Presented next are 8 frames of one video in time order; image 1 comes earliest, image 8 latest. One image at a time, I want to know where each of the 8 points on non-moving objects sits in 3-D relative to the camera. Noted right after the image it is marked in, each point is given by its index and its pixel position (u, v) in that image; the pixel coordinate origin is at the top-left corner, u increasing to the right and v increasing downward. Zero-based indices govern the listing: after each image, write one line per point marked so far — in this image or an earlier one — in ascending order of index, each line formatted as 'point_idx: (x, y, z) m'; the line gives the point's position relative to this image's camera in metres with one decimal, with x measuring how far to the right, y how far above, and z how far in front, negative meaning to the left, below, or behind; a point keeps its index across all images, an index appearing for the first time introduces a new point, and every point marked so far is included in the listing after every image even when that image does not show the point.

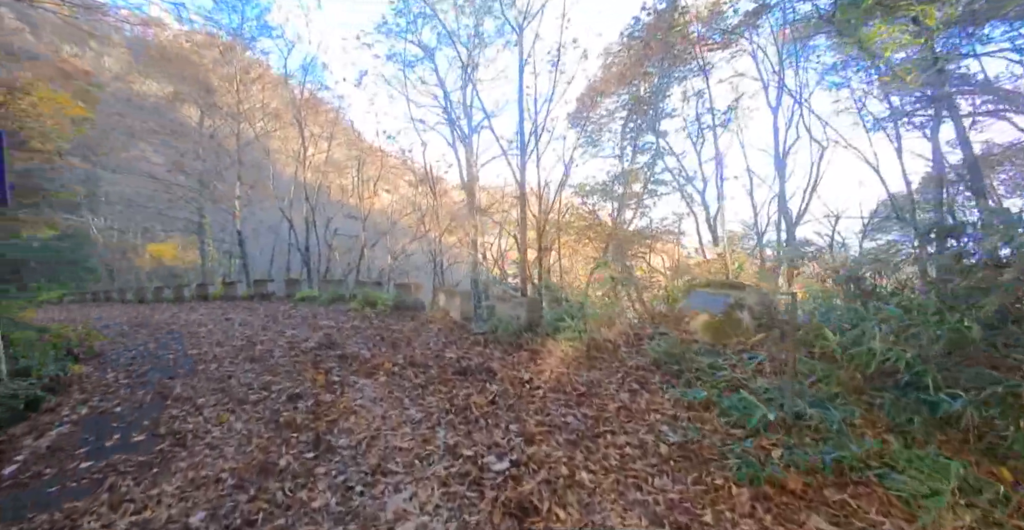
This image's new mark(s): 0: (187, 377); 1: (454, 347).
0: (-3.7, -1.3, +4.8) m
1: (-0.7, -1.0, +5.3) m
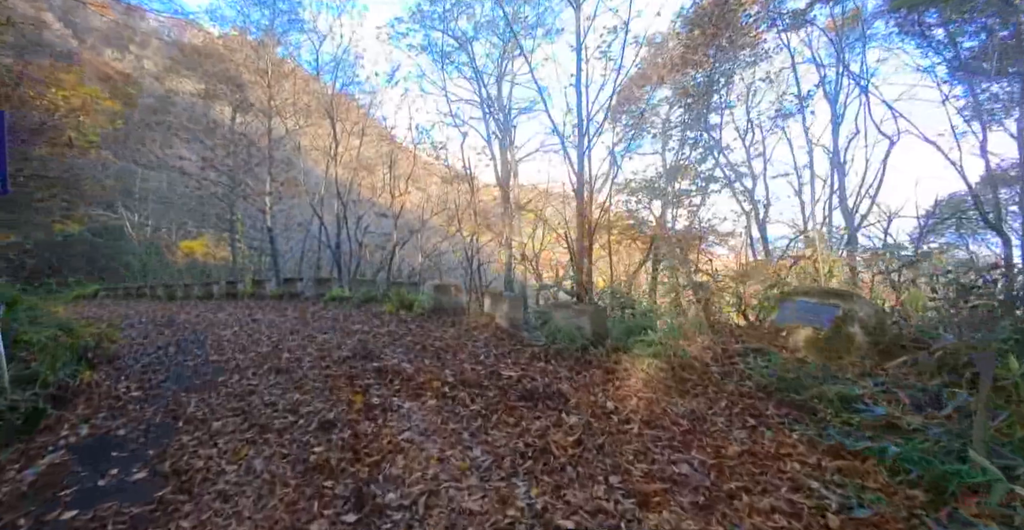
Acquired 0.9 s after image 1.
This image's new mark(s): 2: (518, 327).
0: (-3.0, -1.2, +4.1) m
1: (0.0, -1.0, +4.5) m
2: (+0.1, -0.9, +6.0) m
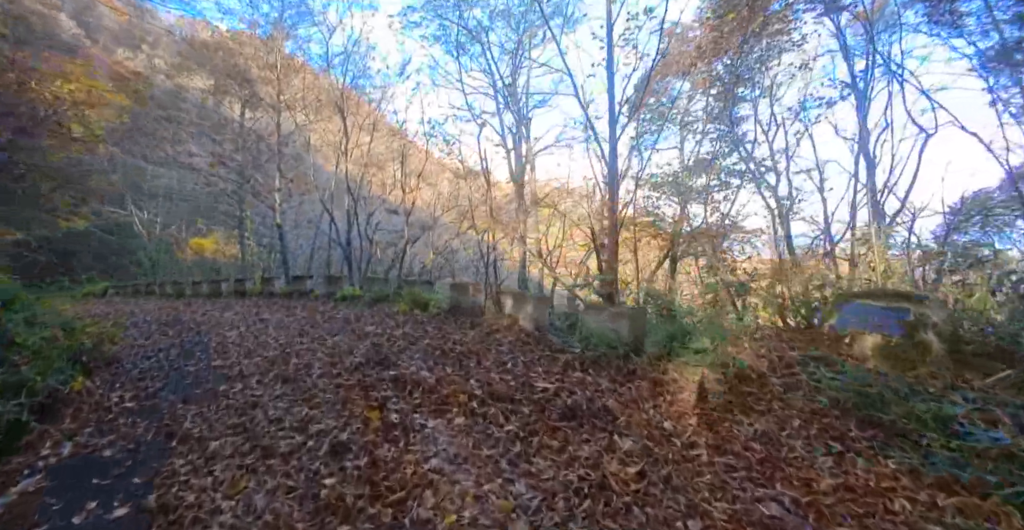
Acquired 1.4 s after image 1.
0: (-2.7, -1.2, +3.7) m
1: (+0.3, -1.0, +4.1) m
2: (+0.4, -0.9, +5.5) m
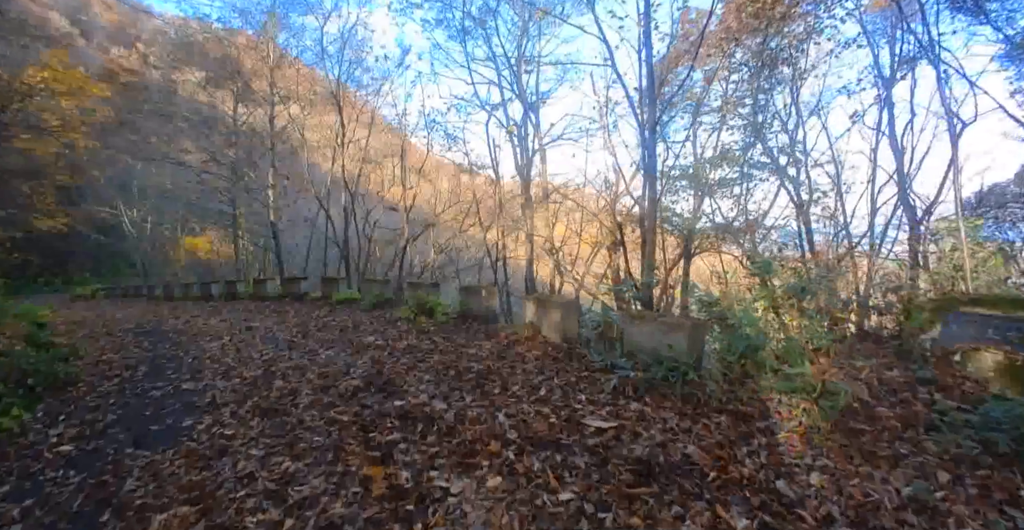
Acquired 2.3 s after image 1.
0: (-2.4, -1.3, +2.9) m
1: (+0.6, -1.0, +3.3) m
2: (+0.7, -0.9, +4.7) m
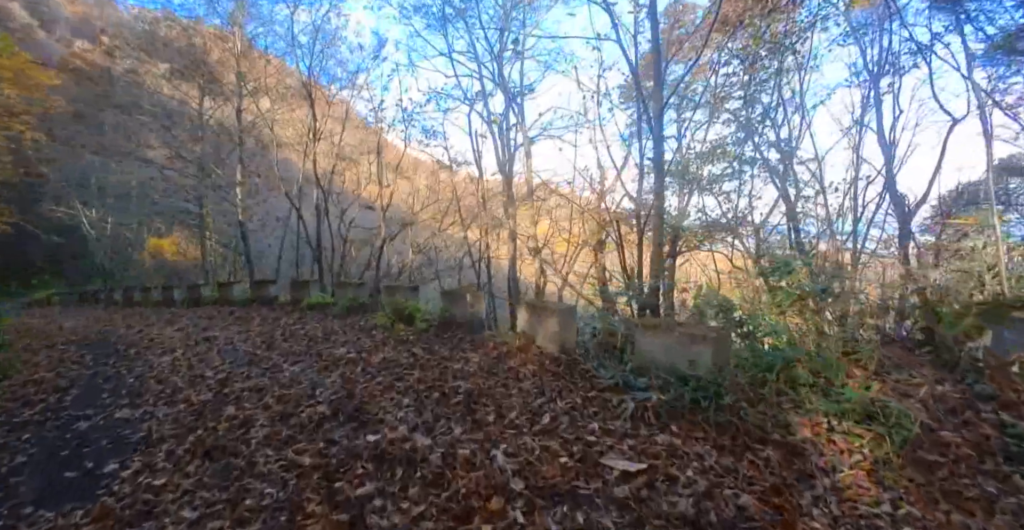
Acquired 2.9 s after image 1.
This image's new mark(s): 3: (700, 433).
0: (-2.4, -1.3, +2.2) m
1: (+0.6, -1.0, +2.7) m
2: (+0.6, -0.9, +4.2) m
3: (+1.2, -1.0, +2.7) m
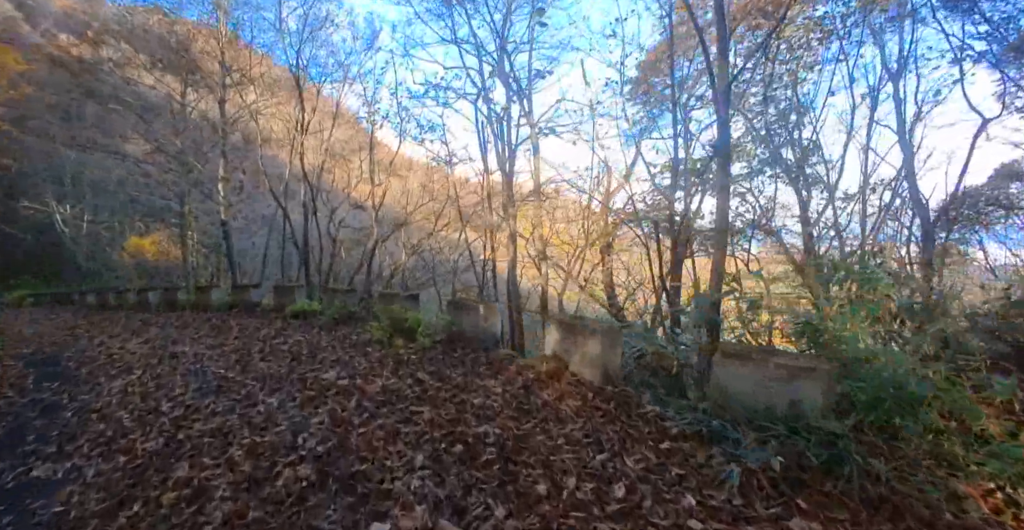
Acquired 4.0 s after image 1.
0: (-2.1, -1.3, +1.4) m
1: (+0.9, -1.1, +1.9) m
2: (+0.9, -1.0, +3.4) m
3: (+1.5, -1.1, +1.9) m
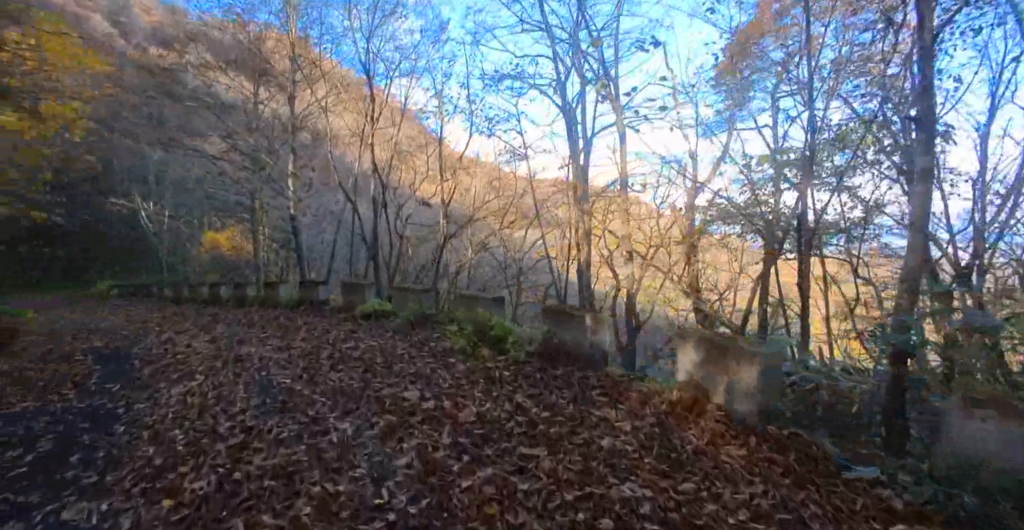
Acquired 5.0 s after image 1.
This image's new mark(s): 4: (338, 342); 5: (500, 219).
0: (-1.4, -1.3, +0.7) m
1: (+1.5, -1.1, +0.9) m
2: (+1.8, -1.0, +2.4) m
3: (+2.1, -1.1, +0.8) m
4: (-1.9, -0.9, +4.8) m
5: (-0.3, +1.4, +11.9) m
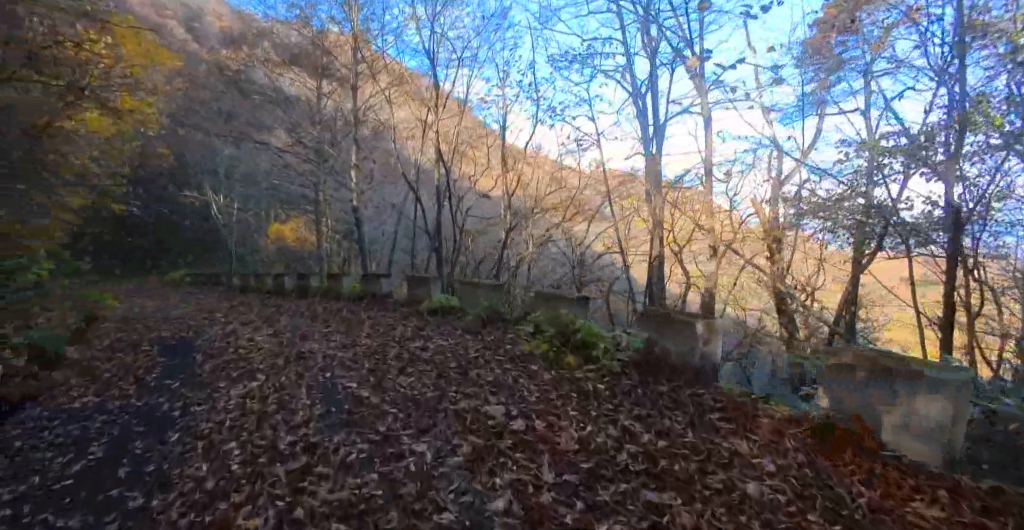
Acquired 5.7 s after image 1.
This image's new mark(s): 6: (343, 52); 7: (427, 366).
0: (-1.1, -1.2, +0.3) m
1: (+1.9, -1.1, +0.2) m
2: (+2.3, -0.9, +1.5) m
3: (+2.5, -1.1, 0.0) m
4: (-1.1, -0.8, +4.4) m
5: (+1.4, +1.5, +11.3) m
6: (-5.5, +6.9, +13.6) m
7: (-0.7, -0.9, +3.6) m
